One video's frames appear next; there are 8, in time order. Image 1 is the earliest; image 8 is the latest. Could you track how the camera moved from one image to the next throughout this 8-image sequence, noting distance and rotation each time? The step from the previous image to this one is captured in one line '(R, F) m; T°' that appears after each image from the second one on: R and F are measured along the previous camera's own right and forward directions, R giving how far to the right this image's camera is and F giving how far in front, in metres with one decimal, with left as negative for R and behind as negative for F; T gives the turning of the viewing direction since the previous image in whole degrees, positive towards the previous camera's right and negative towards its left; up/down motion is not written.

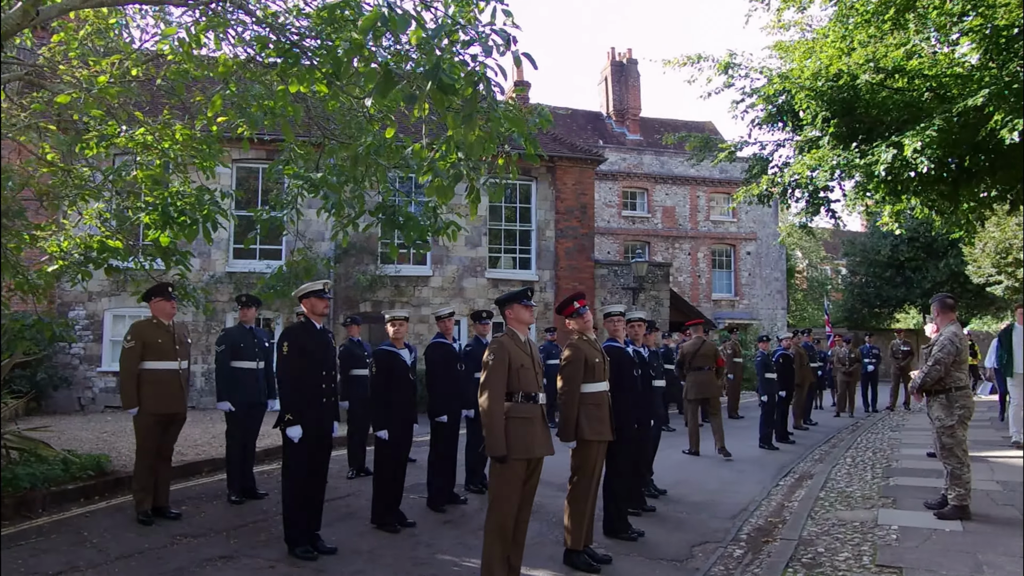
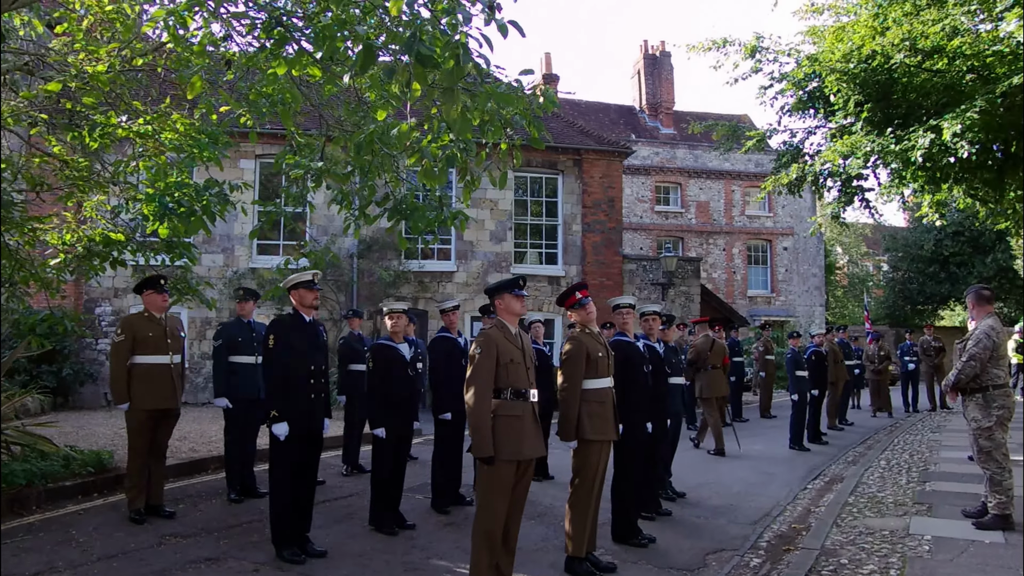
(+0.3, +0.3) m; -3°
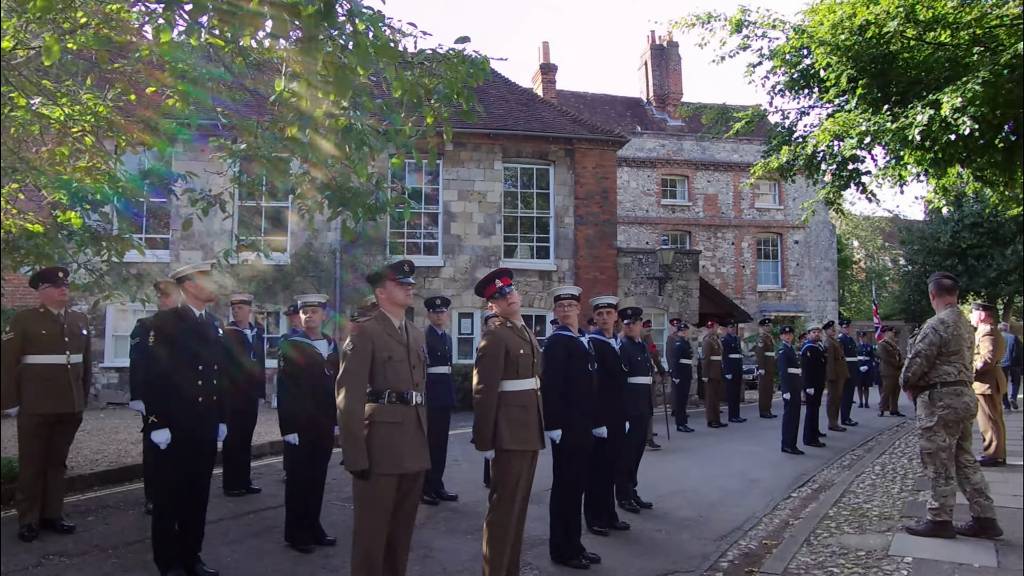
(+0.6, +0.7) m; -1°
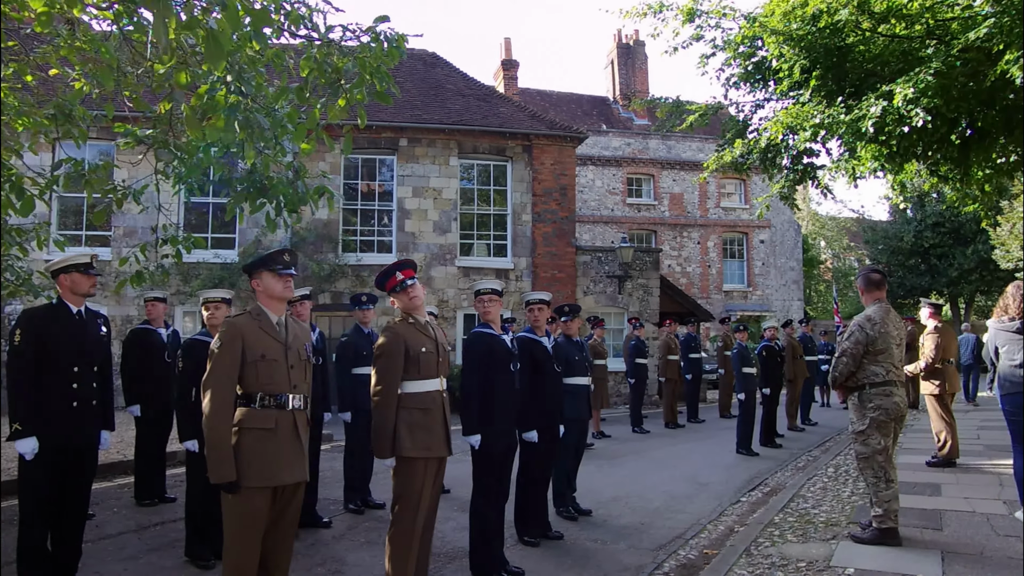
(+0.4, +0.4) m; +2°
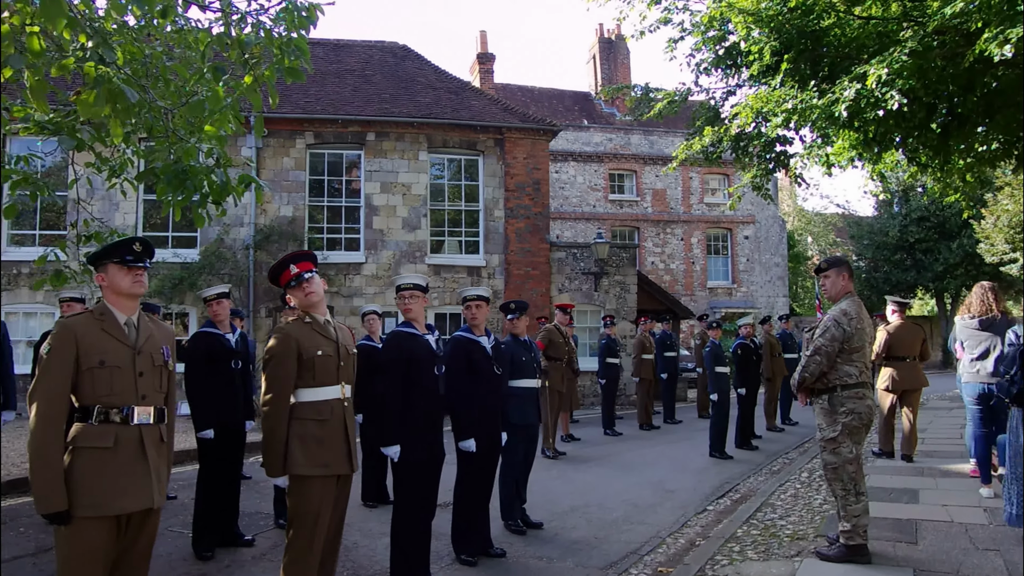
(+0.4, +0.5) m; +1°
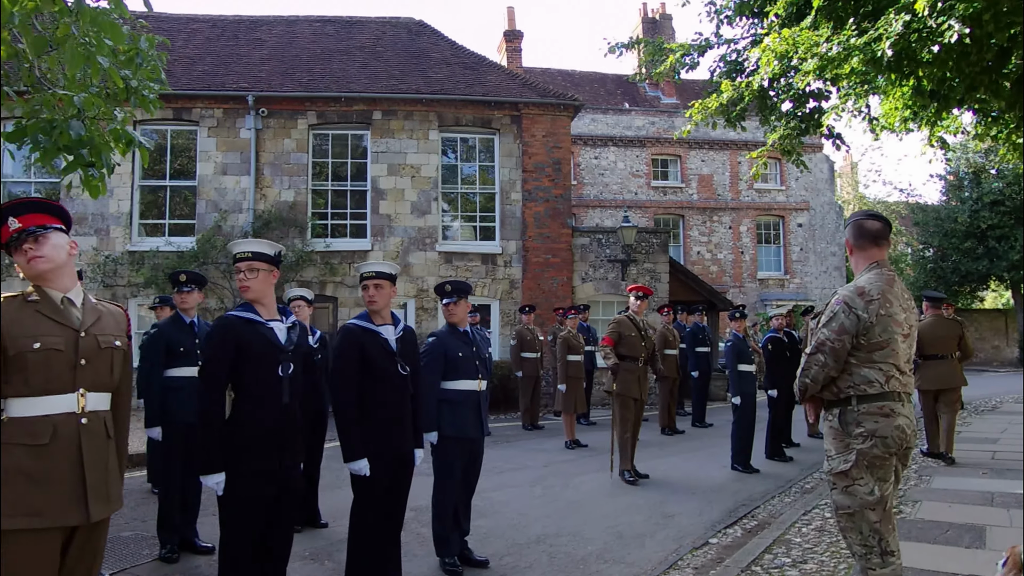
(+0.7, +1.3) m; -4°
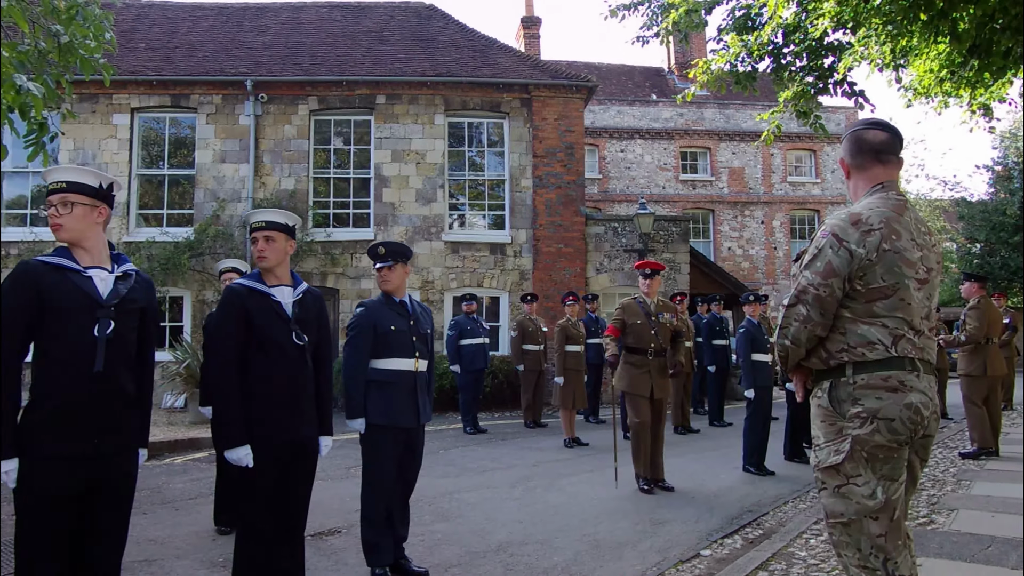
(+0.5, +0.8) m; -3°
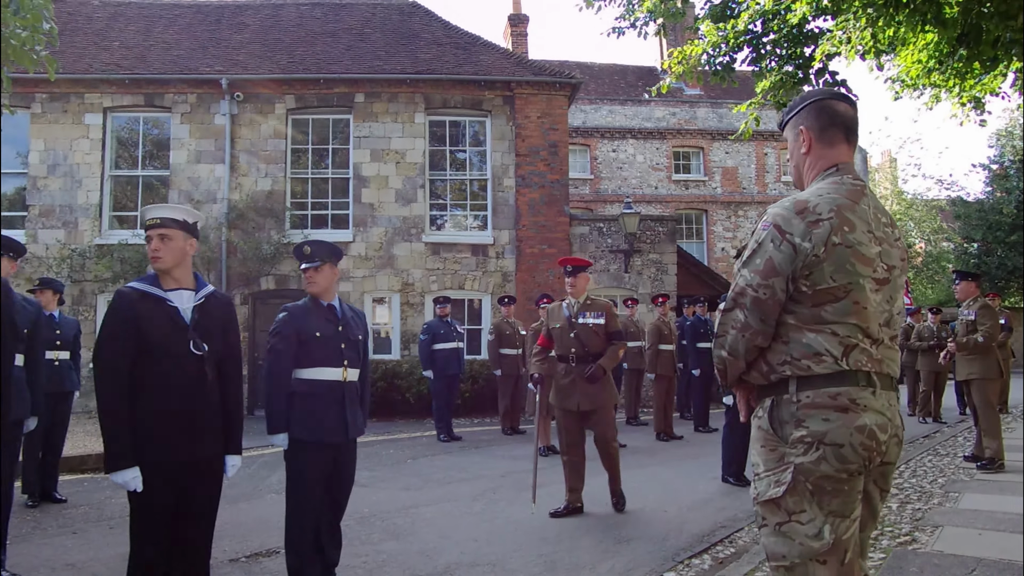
(+0.3, +0.3) m; 0°
